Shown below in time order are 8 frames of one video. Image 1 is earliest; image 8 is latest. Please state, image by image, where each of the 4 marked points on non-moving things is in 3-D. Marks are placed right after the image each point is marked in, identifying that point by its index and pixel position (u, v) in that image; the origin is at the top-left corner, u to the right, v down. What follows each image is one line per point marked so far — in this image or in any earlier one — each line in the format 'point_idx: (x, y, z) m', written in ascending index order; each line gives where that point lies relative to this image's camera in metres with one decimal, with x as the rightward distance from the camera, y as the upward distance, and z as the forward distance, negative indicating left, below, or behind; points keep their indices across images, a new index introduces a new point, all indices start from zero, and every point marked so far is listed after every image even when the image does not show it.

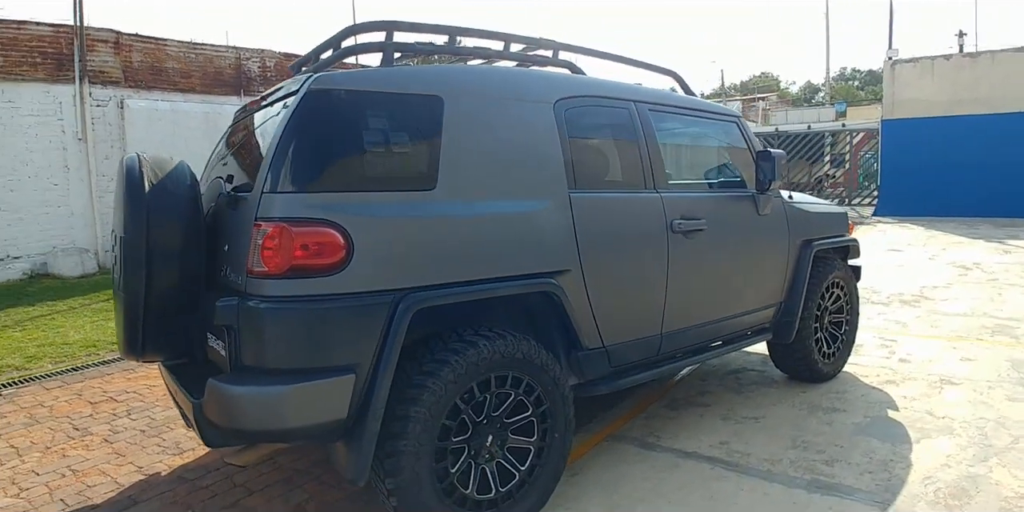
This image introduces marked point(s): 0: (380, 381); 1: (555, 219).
0: (-0.5, -0.5, +2.5) m
1: (+0.2, +0.2, +3.0) m
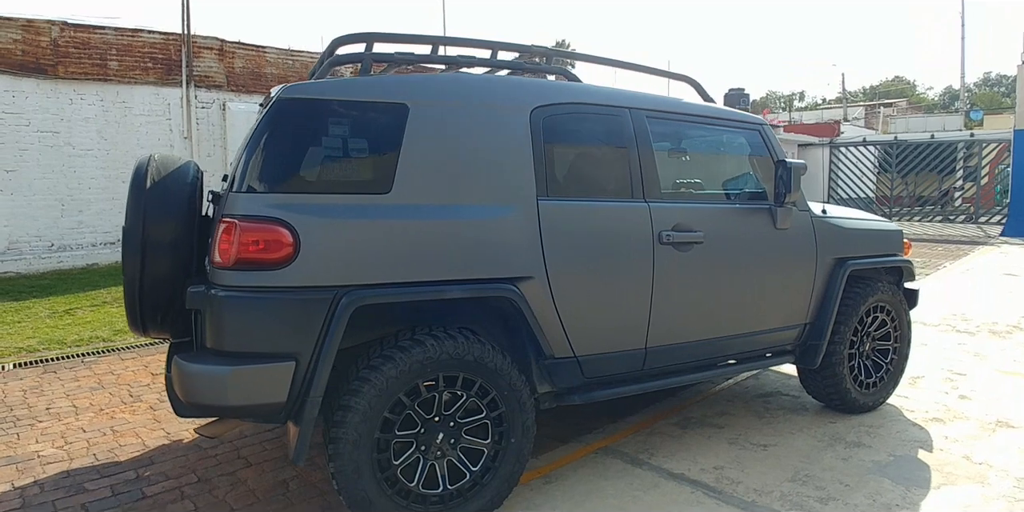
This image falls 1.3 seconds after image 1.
0: (-0.8, -0.4, +2.7) m
1: (0.0, +0.1, +3.0) m
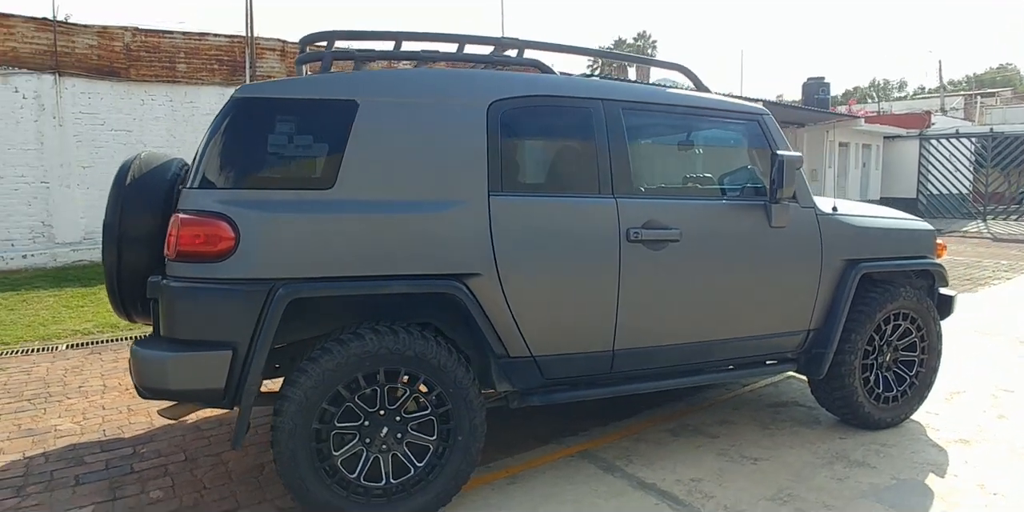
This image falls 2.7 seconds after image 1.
0: (-1.0, -0.4, +2.8) m
1: (-0.2, +0.1, +3.0) m
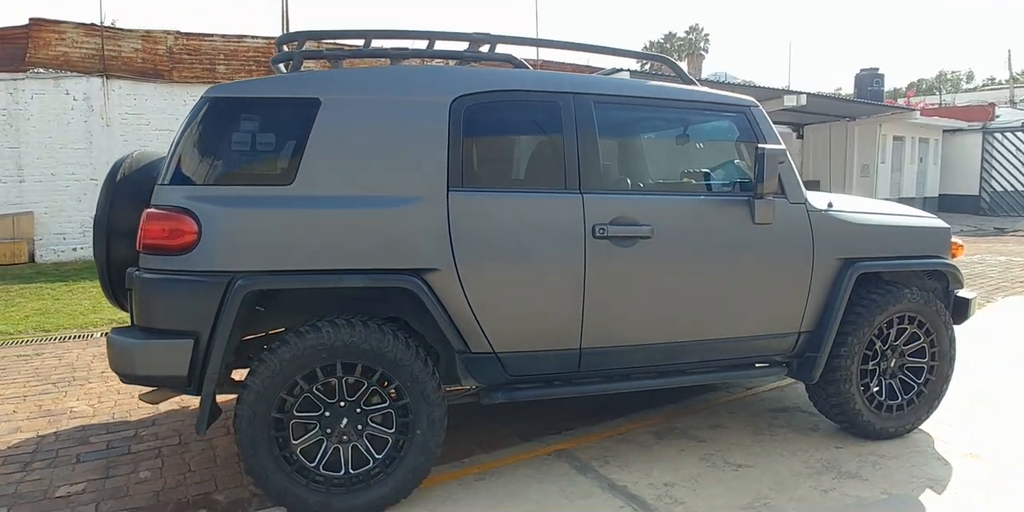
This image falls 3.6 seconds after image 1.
0: (-1.2, -0.4, +2.9) m
1: (-0.4, +0.2, +3.0) m
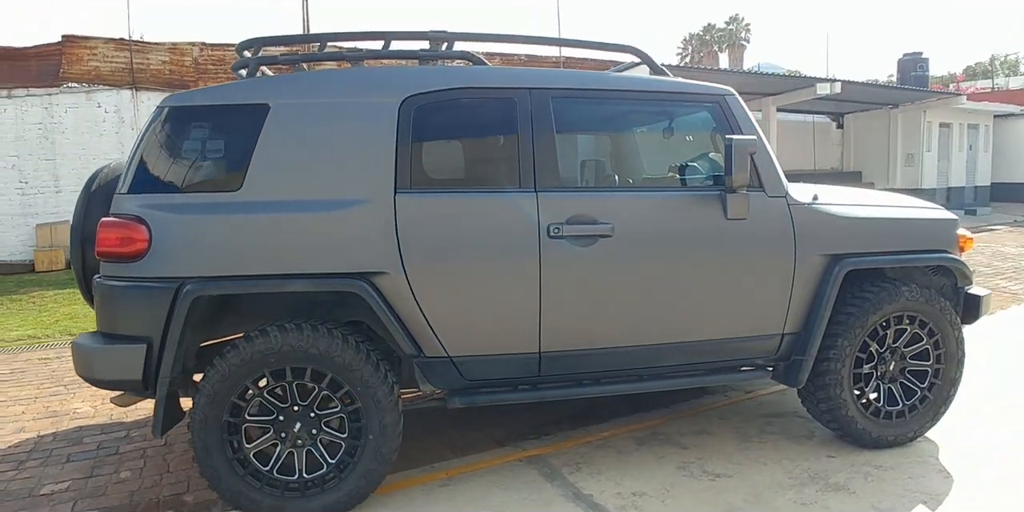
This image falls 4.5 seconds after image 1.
0: (-1.4, -0.4, +2.9) m
1: (-0.6, +0.2, +3.0) m
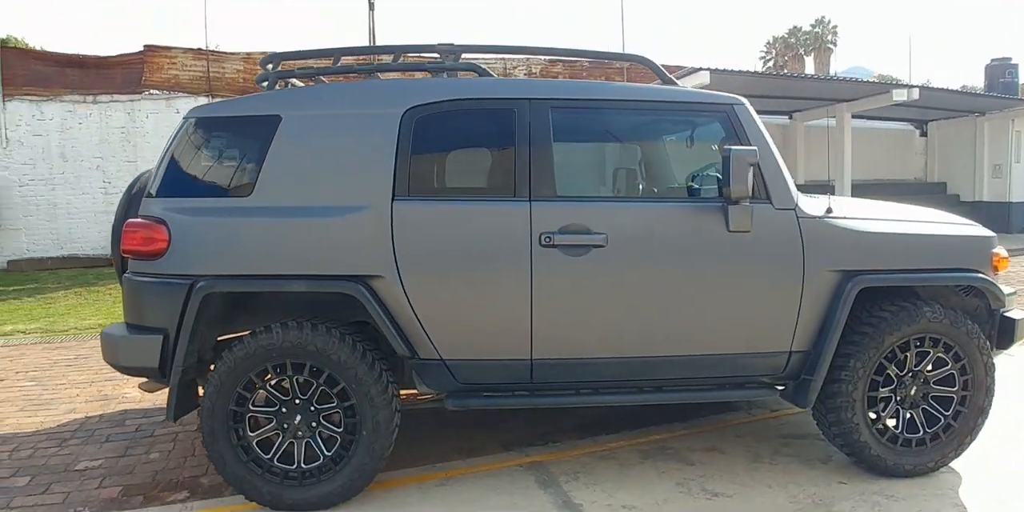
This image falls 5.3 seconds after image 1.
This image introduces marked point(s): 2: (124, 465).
0: (-1.5, -0.4, +3.1) m
1: (-0.6, +0.1, +3.1) m
2: (-2.1, -1.1, +3.6) m
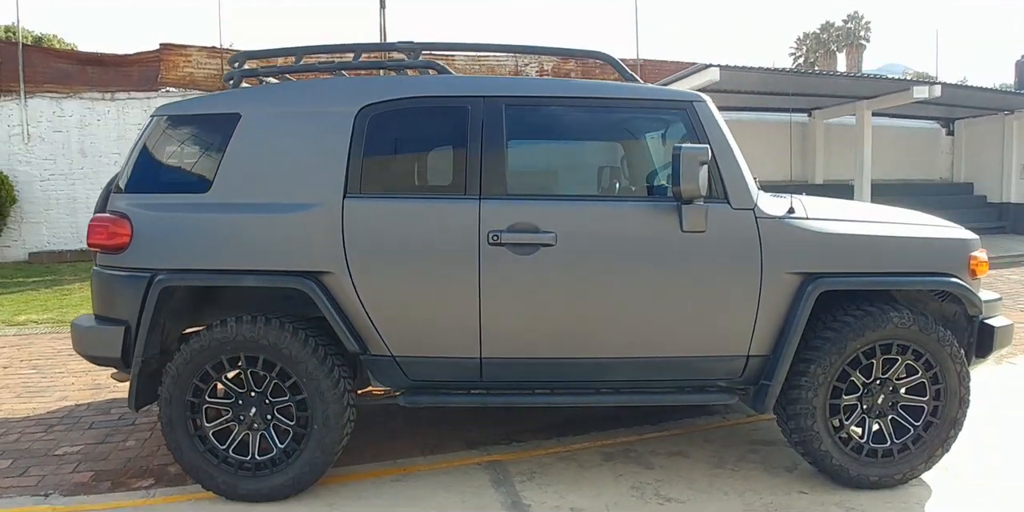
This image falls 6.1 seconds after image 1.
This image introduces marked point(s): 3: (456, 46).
0: (-1.7, -0.4, +3.2) m
1: (-0.8, +0.2, +3.1) m
2: (-2.3, -1.1, +3.8) m
3: (-0.2, +1.1, +3.6) m
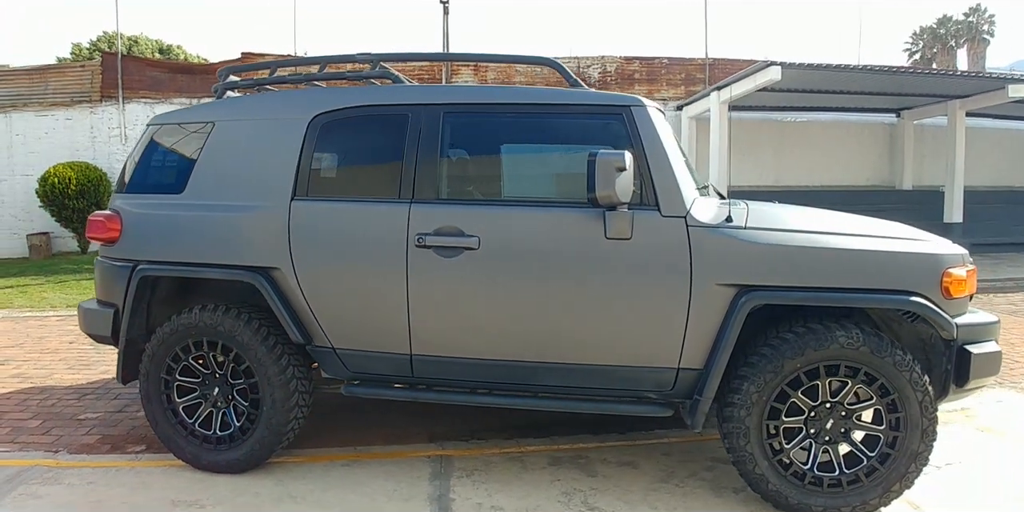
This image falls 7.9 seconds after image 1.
0: (-2.0, -0.3, +3.6) m
1: (-1.1, +0.2, +3.3) m
2: (-2.5, -1.0, +4.2) m
3: (-0.4, +1.1, +3.7) m
